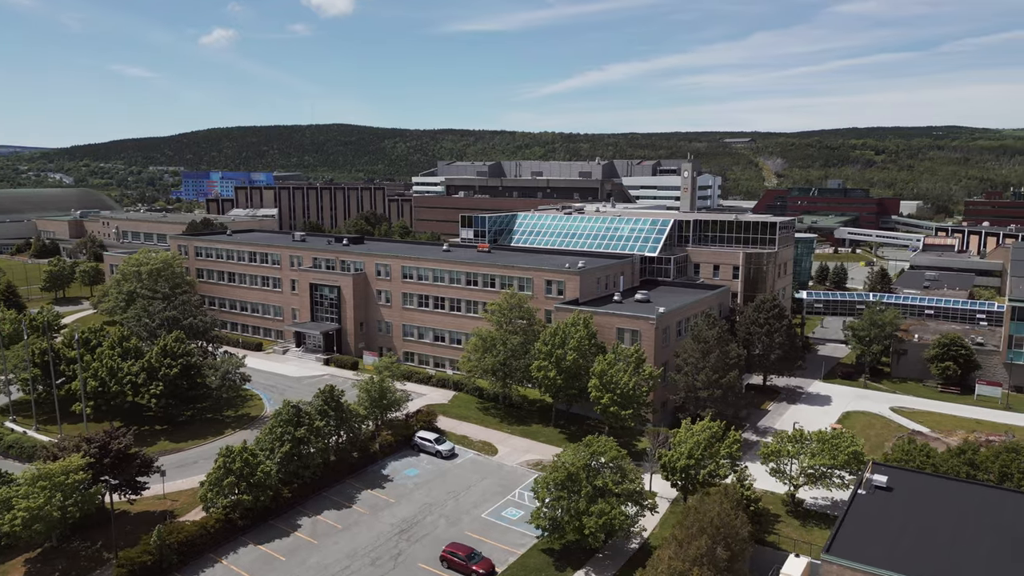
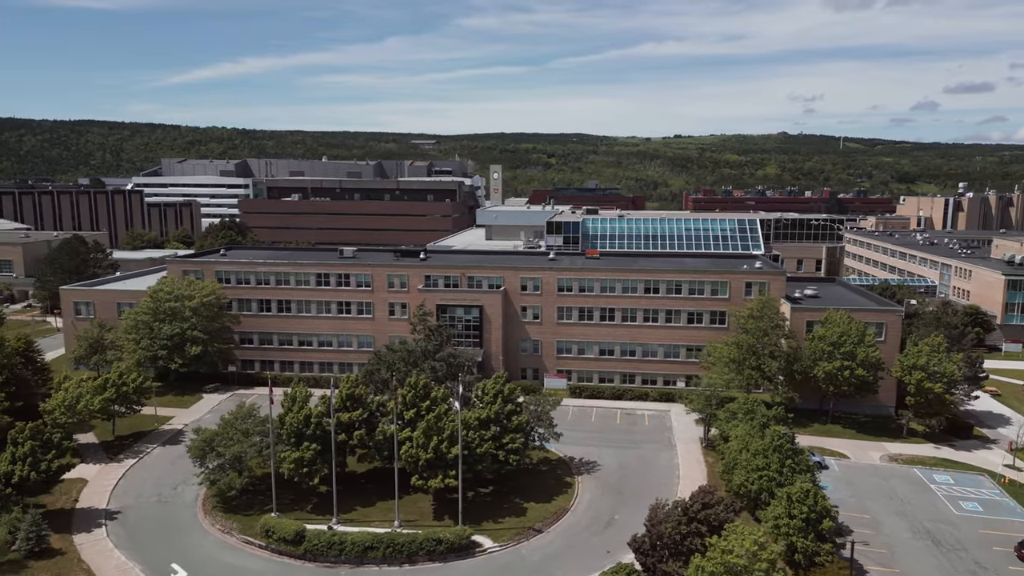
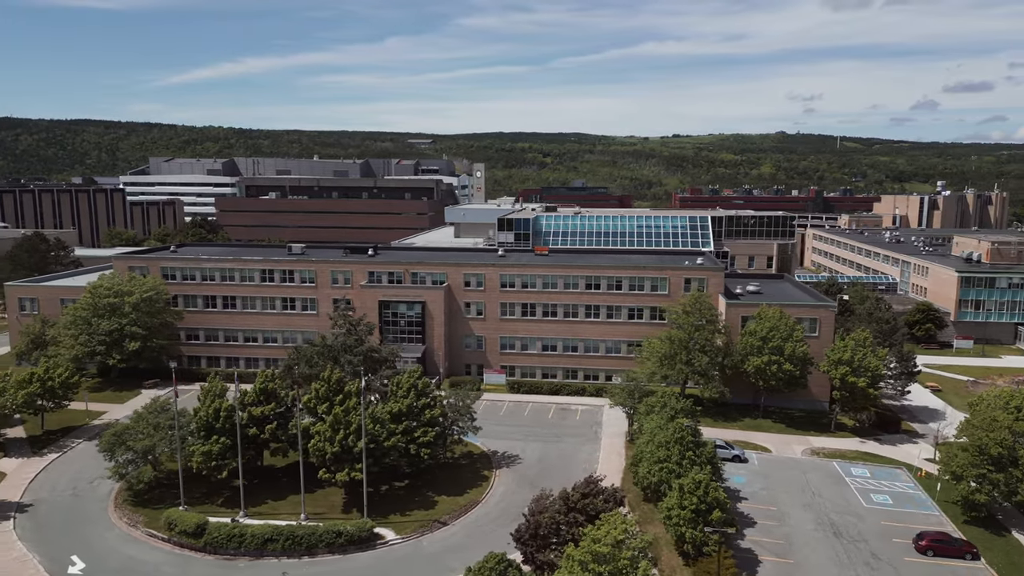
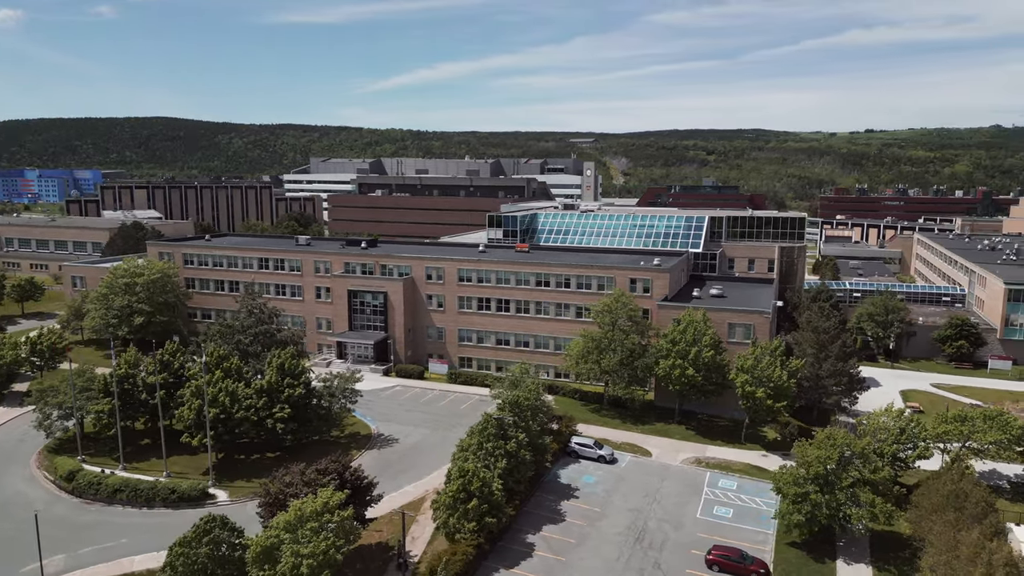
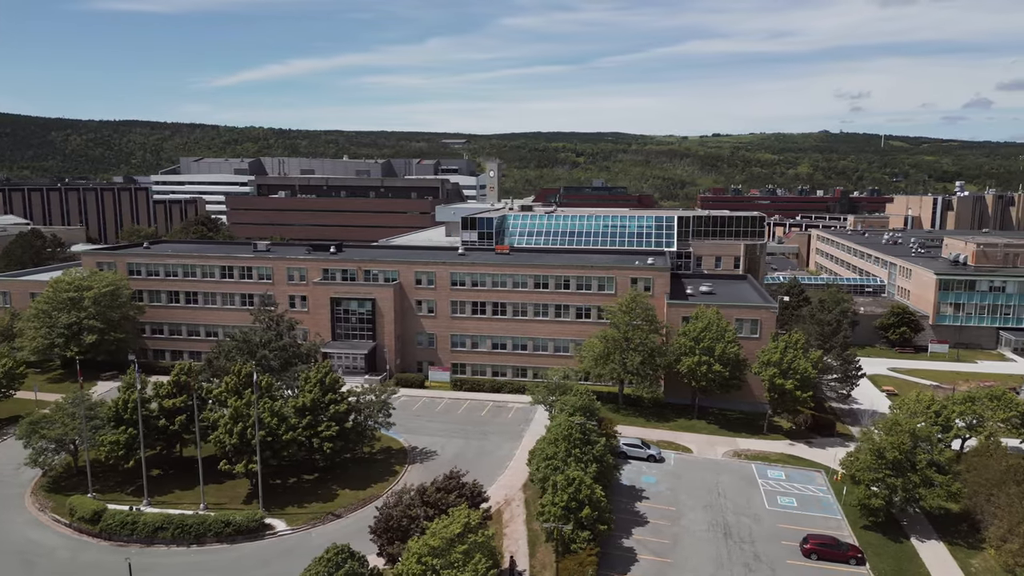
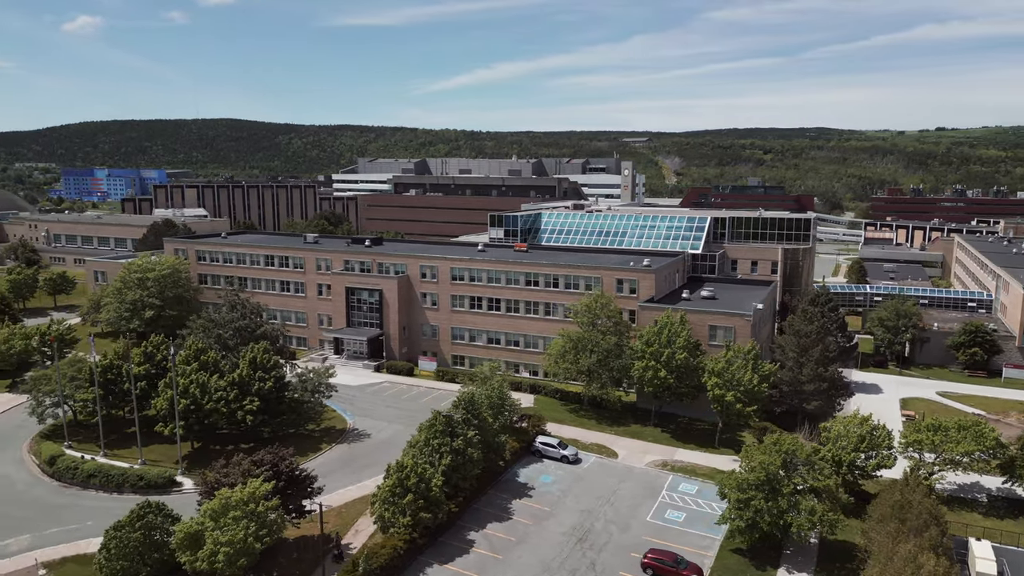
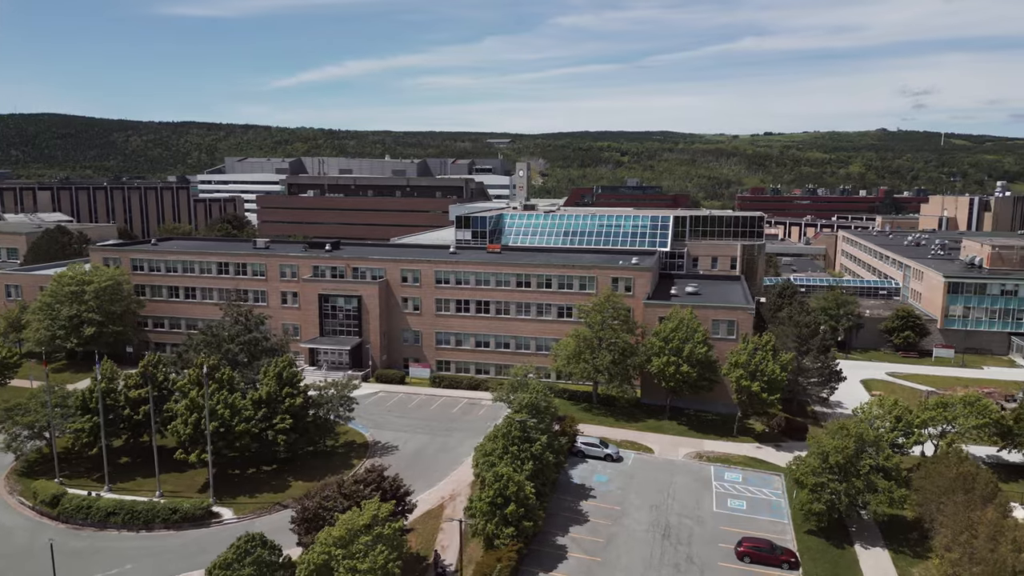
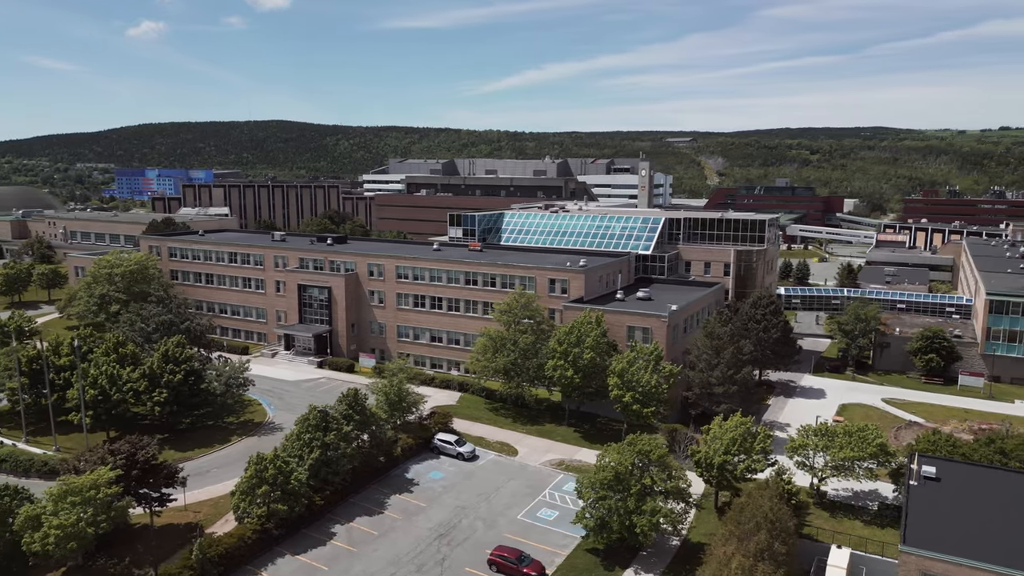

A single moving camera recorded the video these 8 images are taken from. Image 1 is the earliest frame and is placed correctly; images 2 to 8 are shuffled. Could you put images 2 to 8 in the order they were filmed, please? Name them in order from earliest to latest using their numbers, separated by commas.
8, 6, 4, 7, 5, 3, 2
